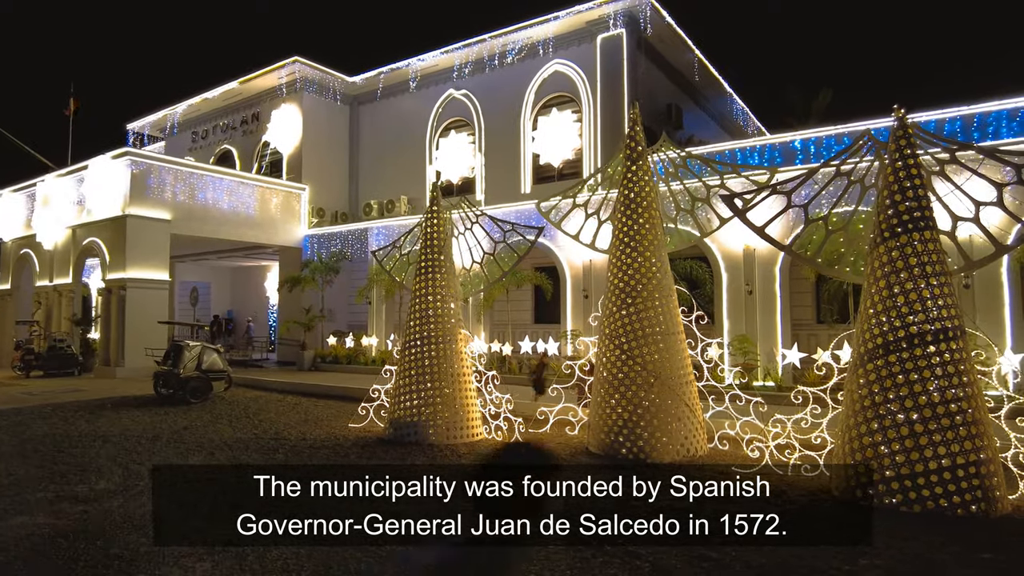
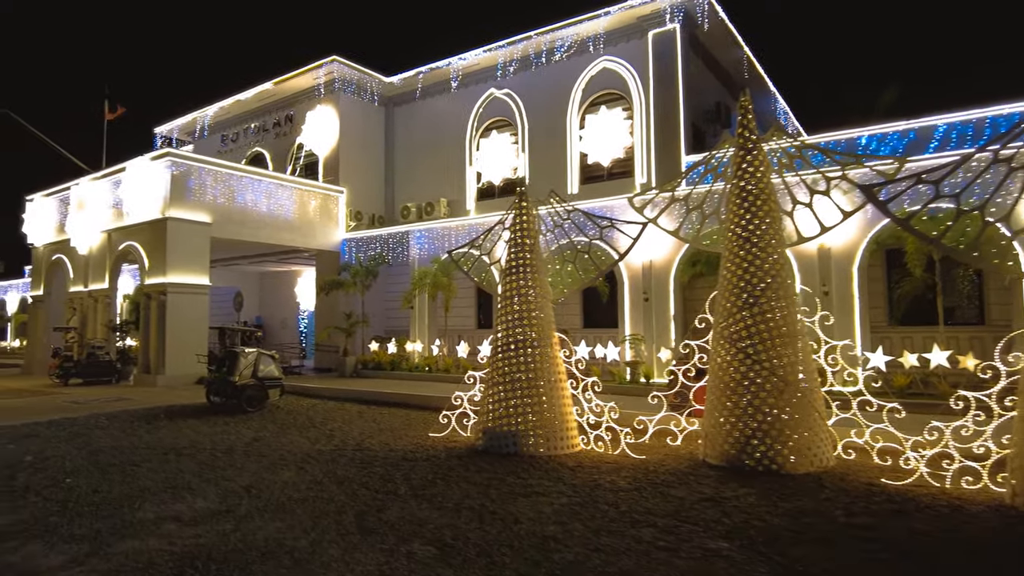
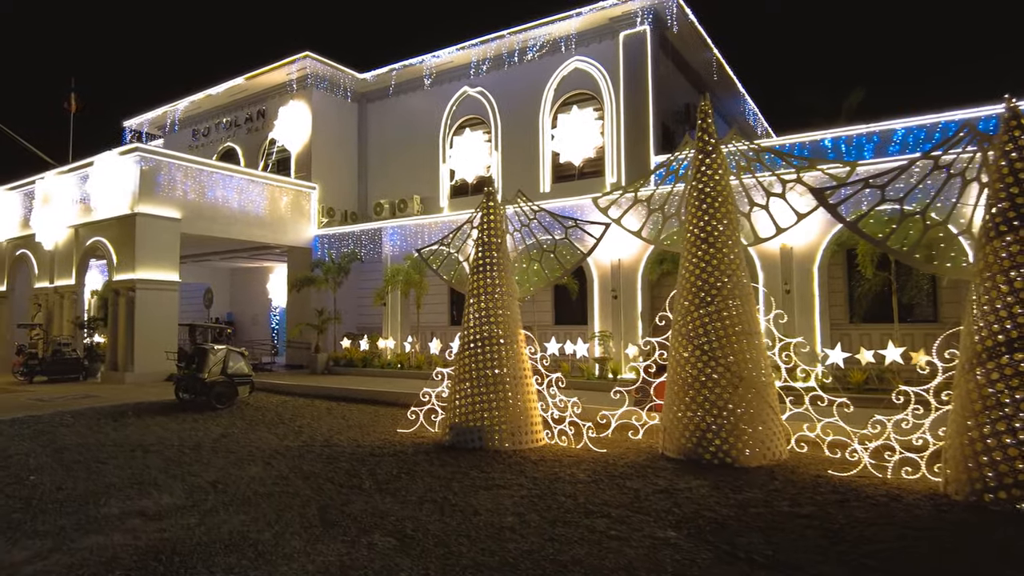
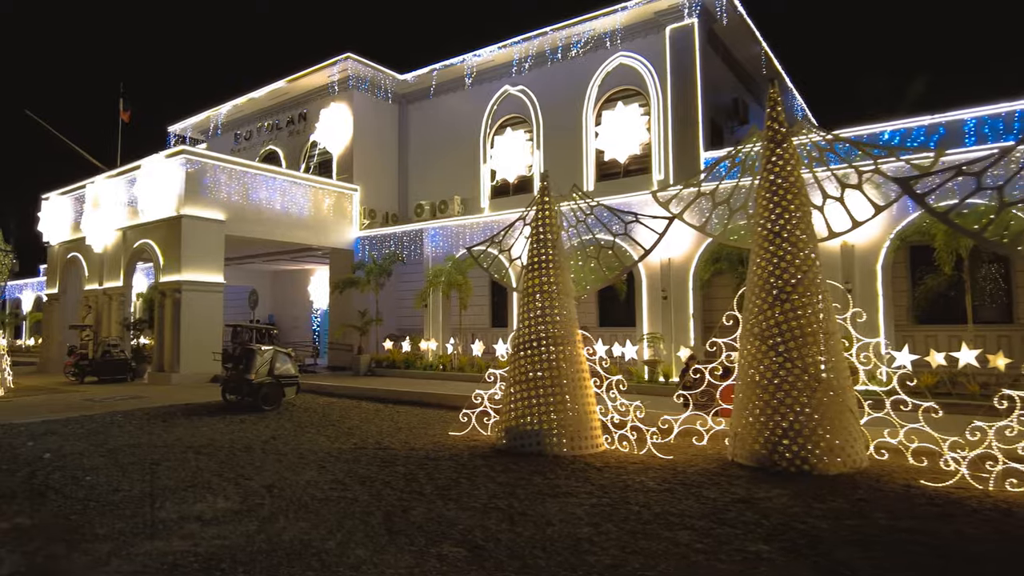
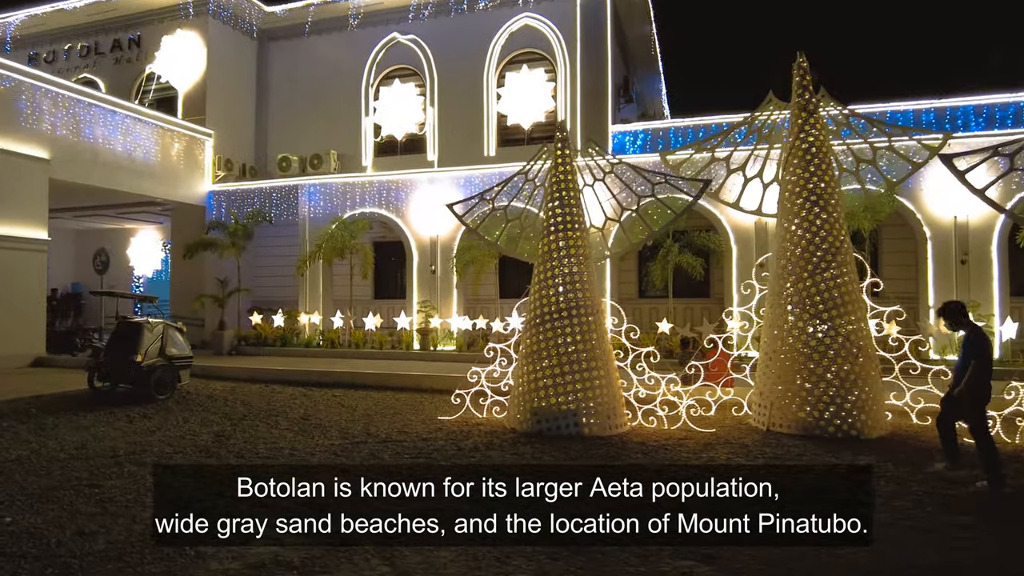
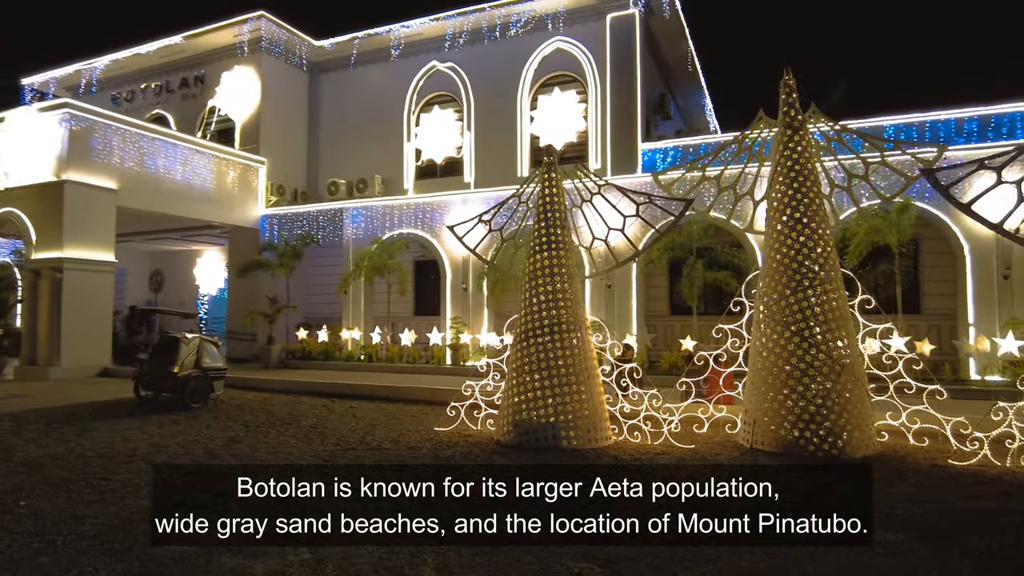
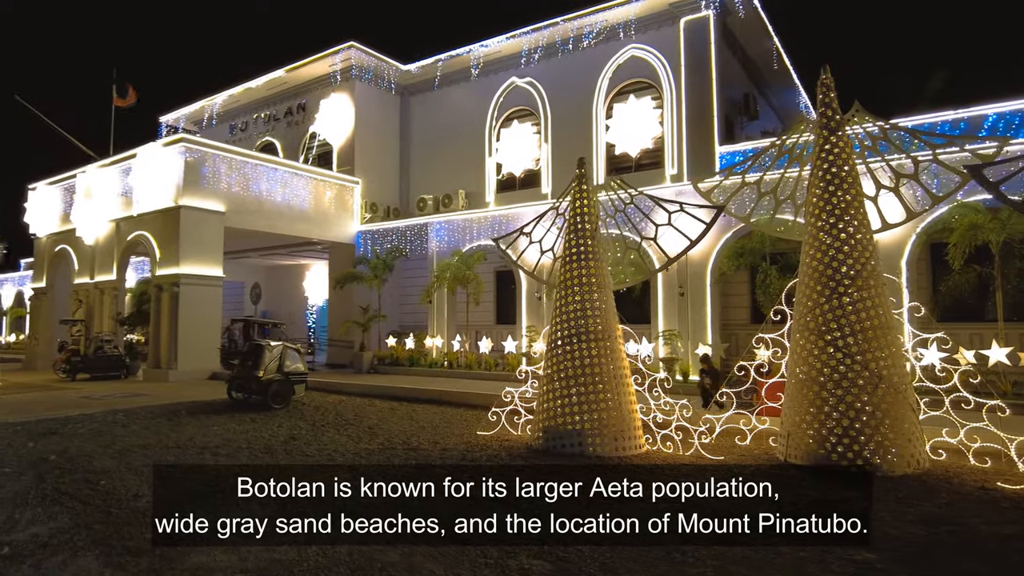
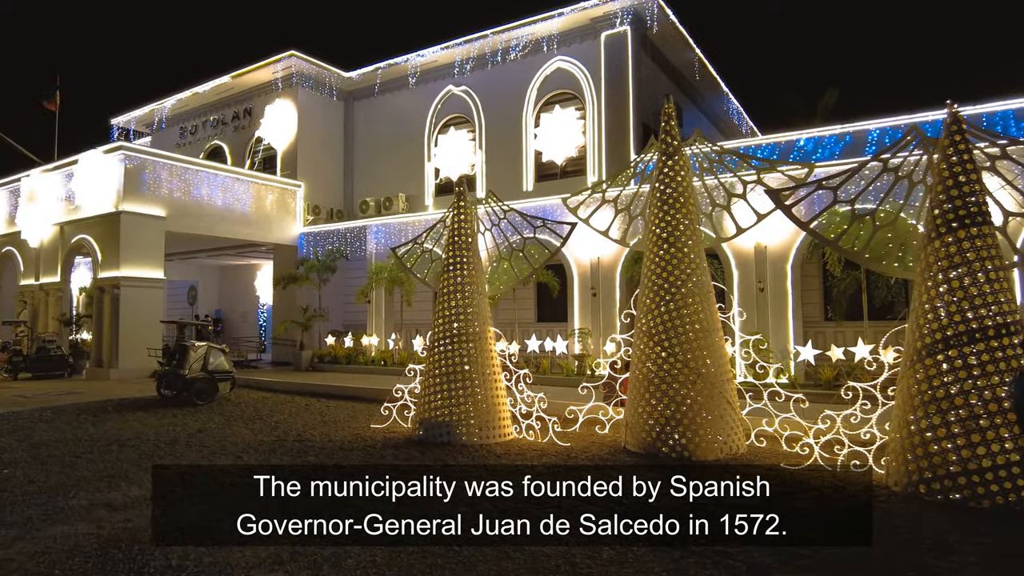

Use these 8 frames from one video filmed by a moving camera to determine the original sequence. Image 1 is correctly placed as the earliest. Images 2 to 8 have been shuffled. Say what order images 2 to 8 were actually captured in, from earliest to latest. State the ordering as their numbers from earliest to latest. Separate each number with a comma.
8, 3, 2, 4, 7, 6, 5
